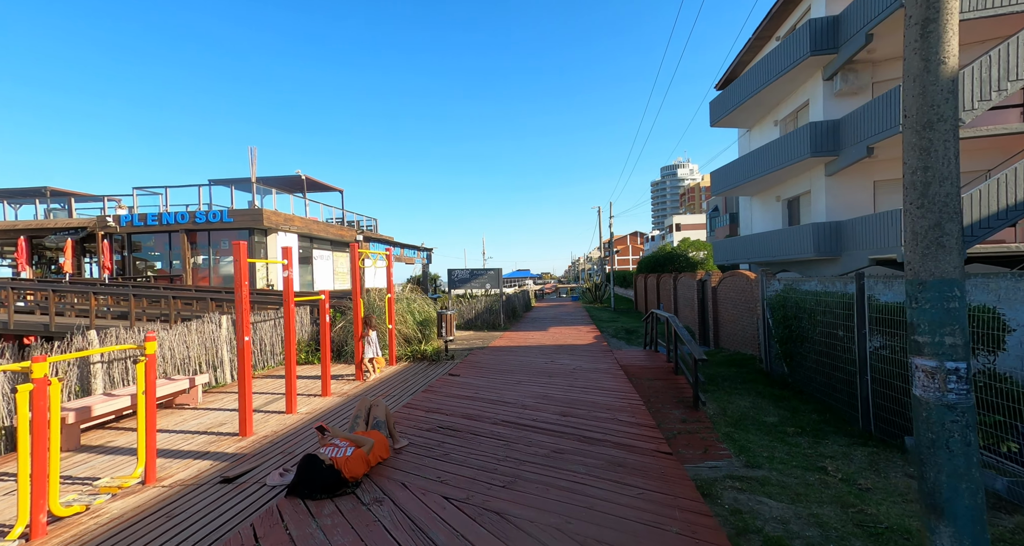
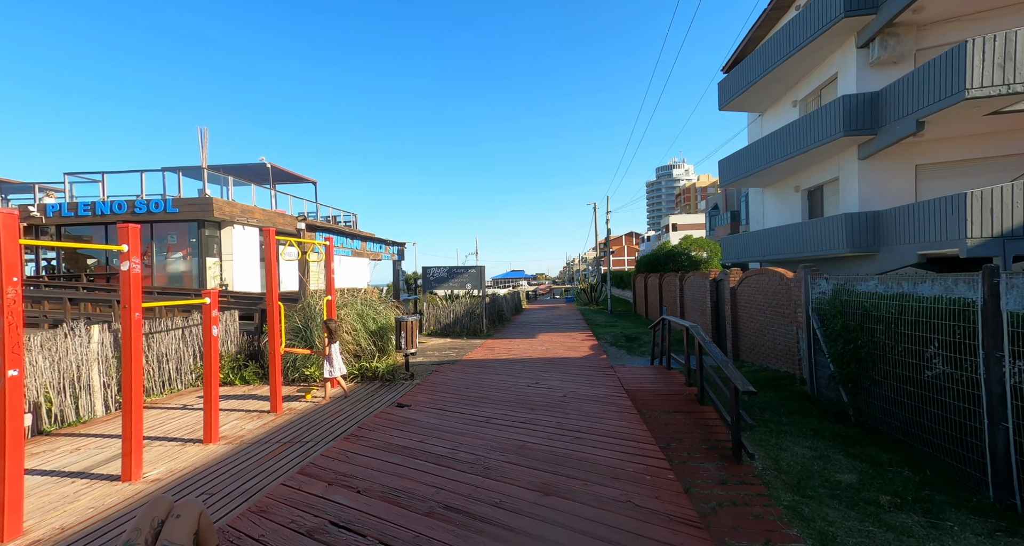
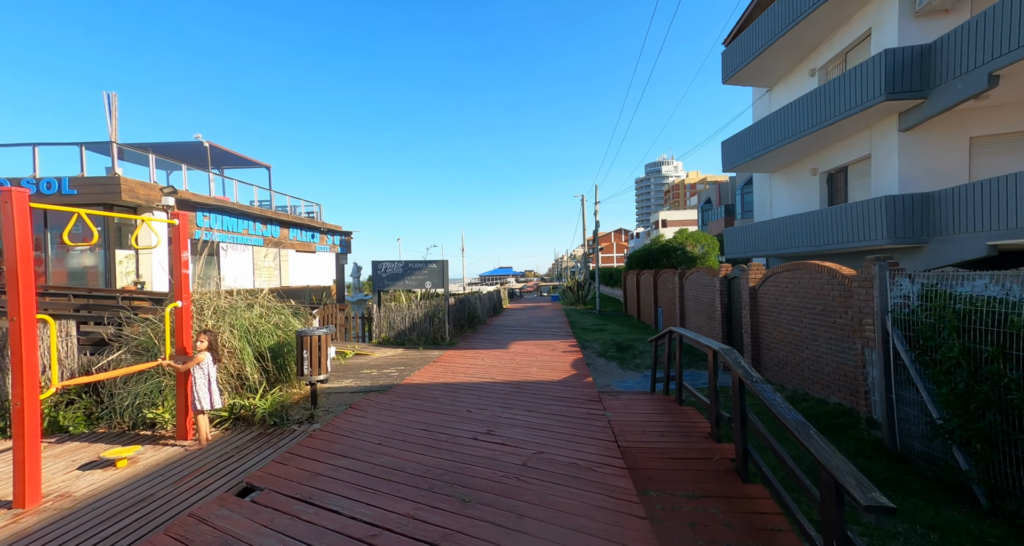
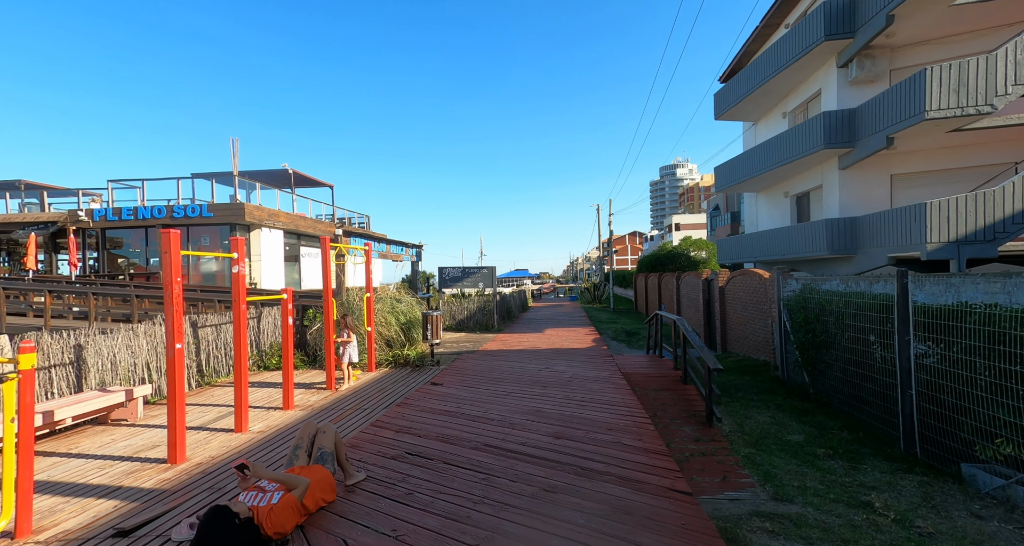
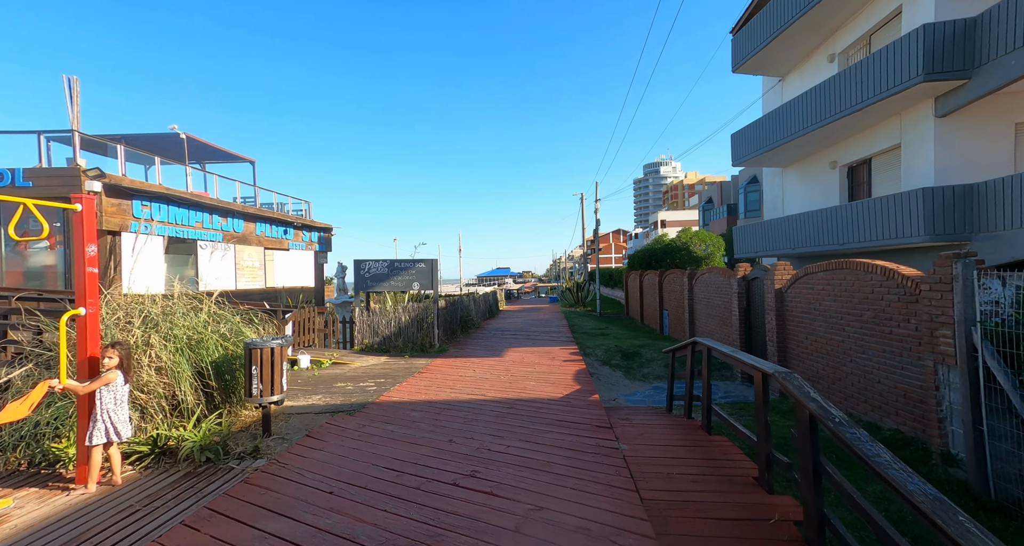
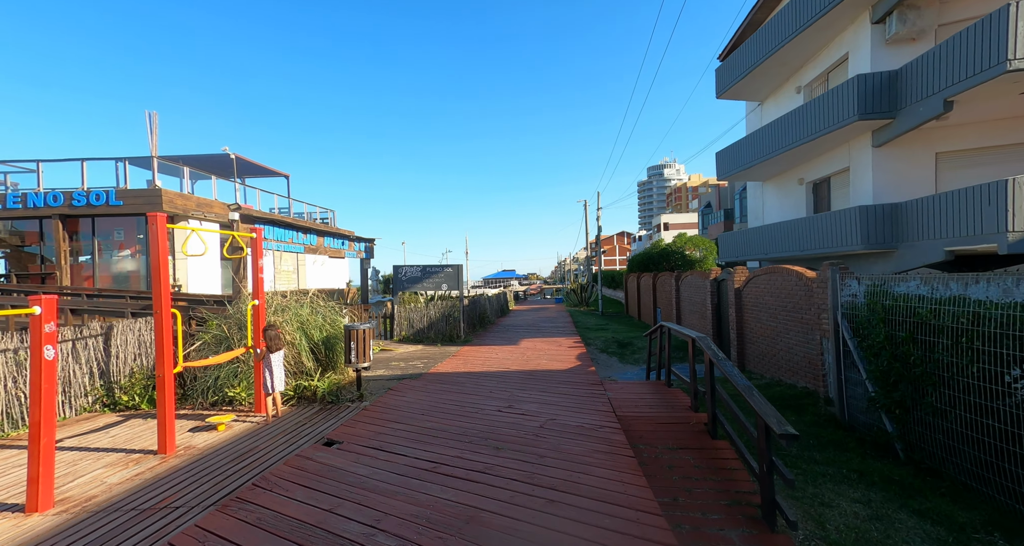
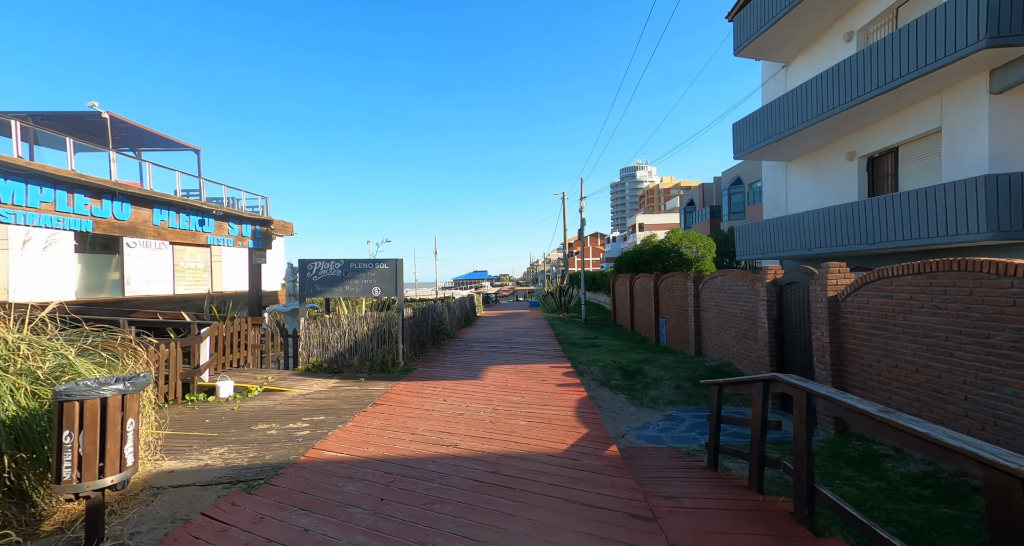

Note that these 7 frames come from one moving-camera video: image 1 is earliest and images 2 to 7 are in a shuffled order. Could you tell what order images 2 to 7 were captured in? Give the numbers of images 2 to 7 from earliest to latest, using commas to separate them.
4, 2, 6, 3, 5, 7
